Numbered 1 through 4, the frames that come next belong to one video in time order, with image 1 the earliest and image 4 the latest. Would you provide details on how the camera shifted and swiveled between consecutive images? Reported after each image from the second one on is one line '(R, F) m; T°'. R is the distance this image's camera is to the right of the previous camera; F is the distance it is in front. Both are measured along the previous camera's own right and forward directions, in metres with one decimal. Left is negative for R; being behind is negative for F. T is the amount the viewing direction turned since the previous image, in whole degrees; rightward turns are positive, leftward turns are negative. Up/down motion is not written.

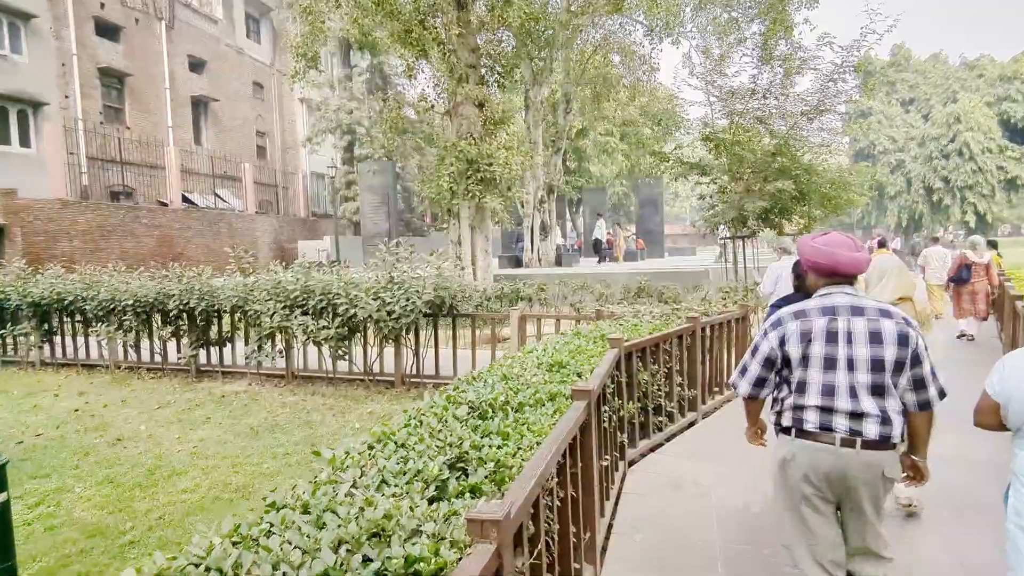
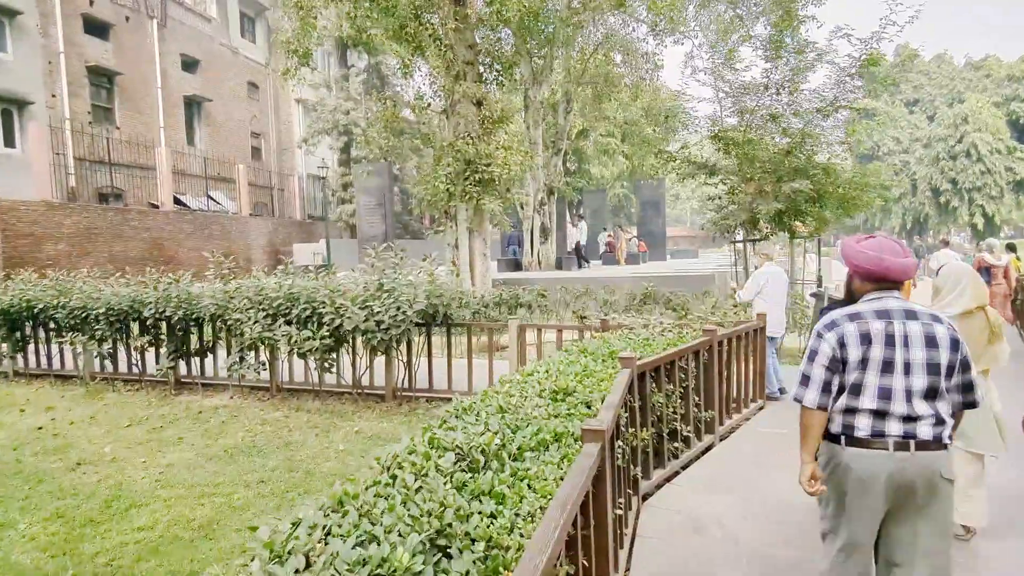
(0.0, +0.6) m; 0°
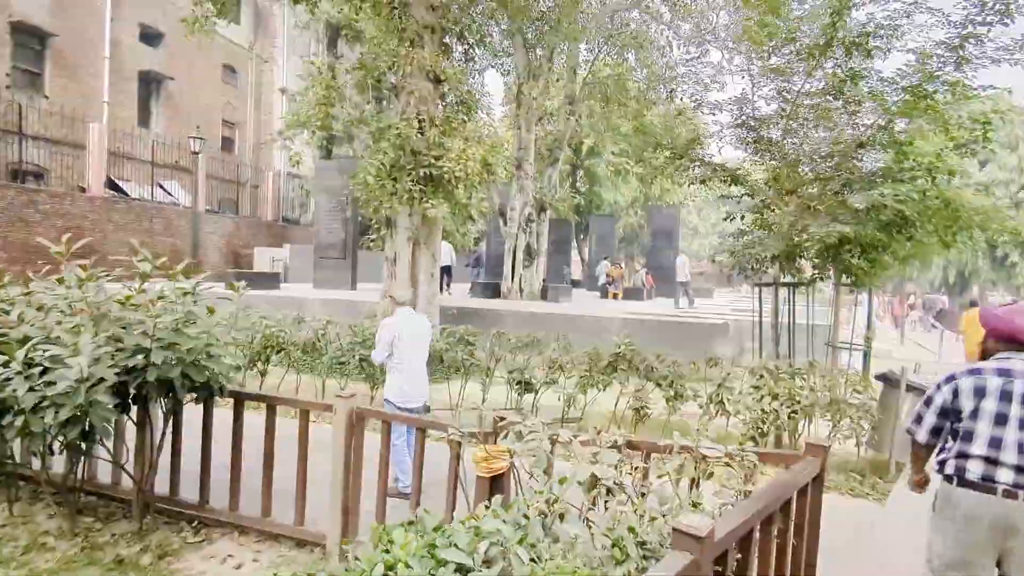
(+1.1, +3.5) m; -1°
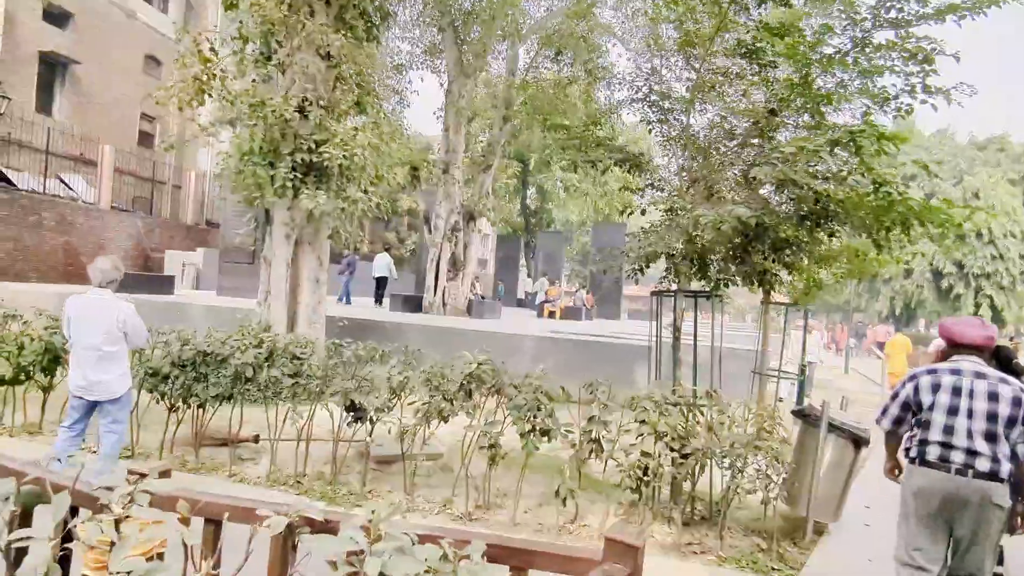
(+1.1, +1.4) m; +3°
